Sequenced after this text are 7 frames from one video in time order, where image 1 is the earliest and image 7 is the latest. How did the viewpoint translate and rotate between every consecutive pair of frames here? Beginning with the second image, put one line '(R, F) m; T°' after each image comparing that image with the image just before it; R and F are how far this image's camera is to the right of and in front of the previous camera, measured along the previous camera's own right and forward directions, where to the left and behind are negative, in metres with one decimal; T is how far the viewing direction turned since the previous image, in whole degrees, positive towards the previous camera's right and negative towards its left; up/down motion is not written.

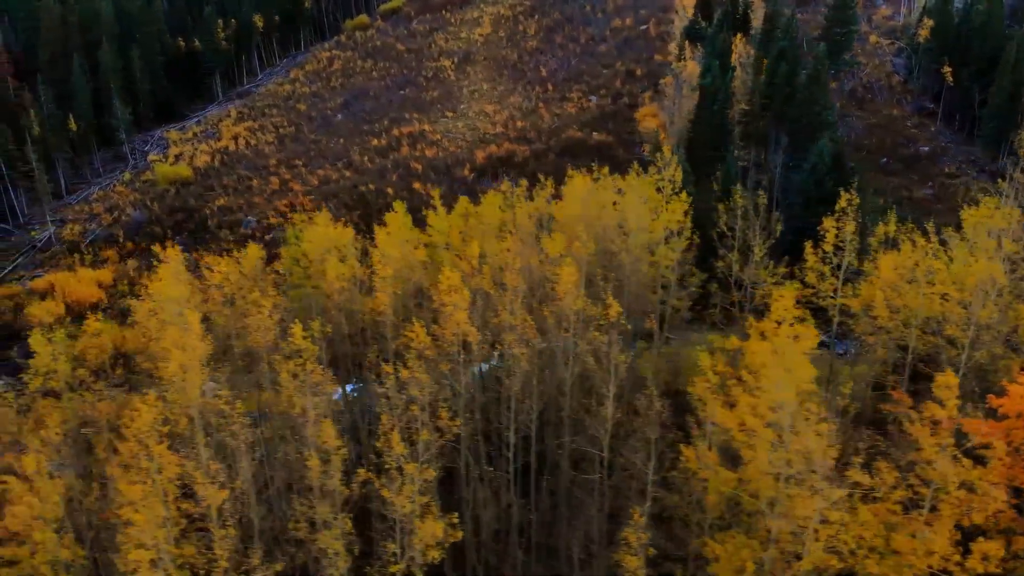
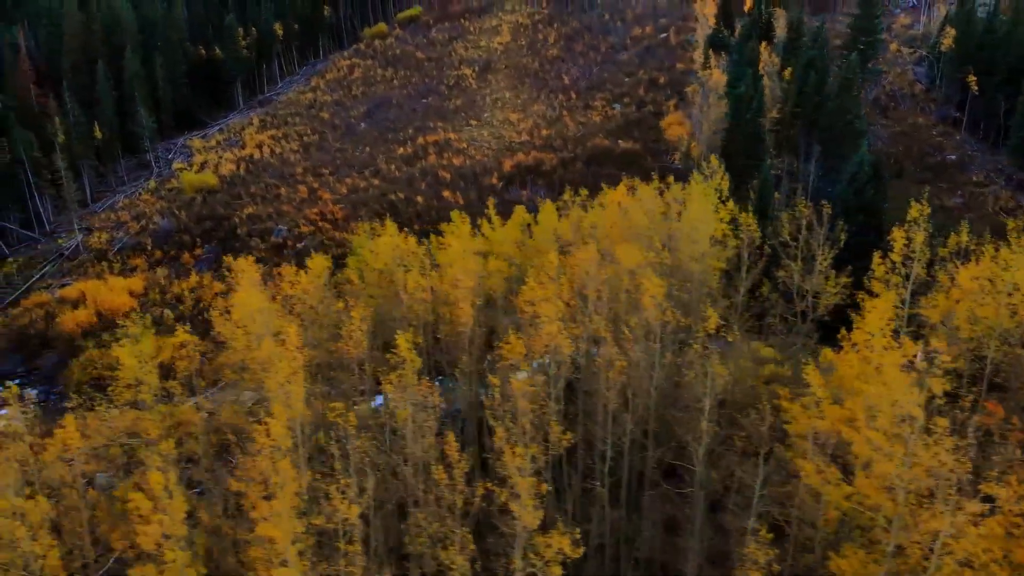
(-1.4, +0.1) m; 0°
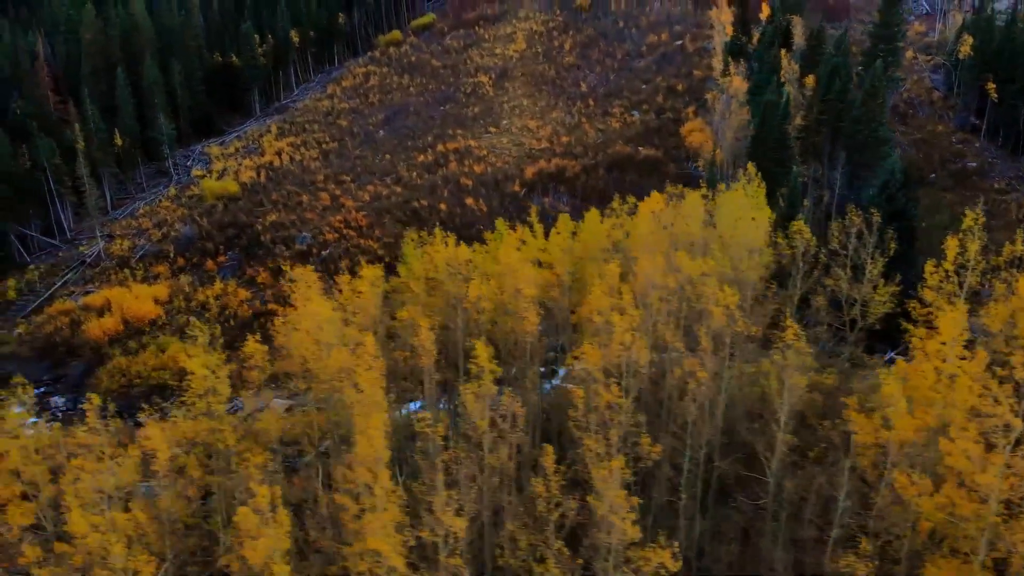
(-1.1, +0.1) m; 0°
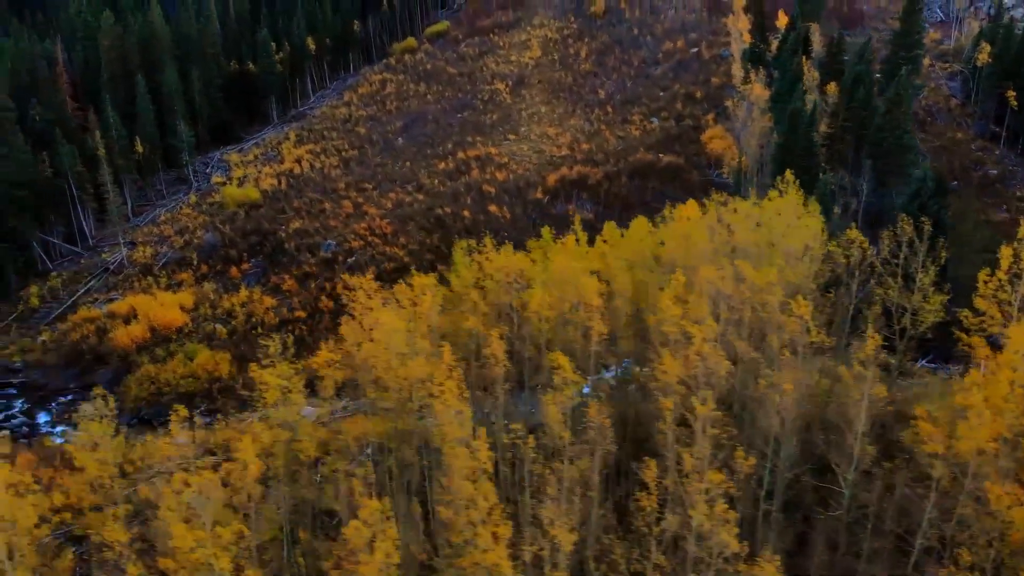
(-1.1, 0.0) m; 0°
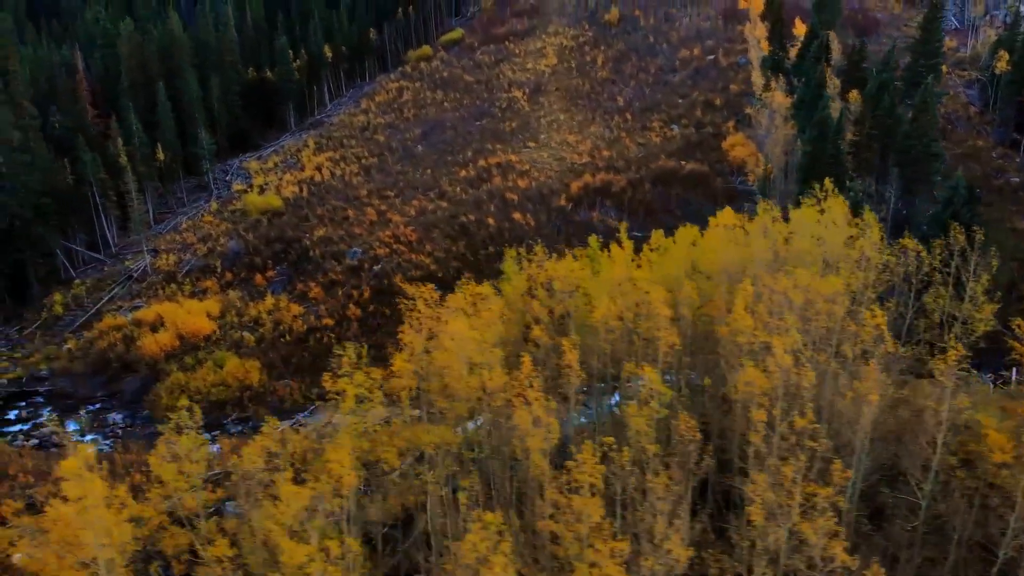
(-1.1, +0.1) m; 0°
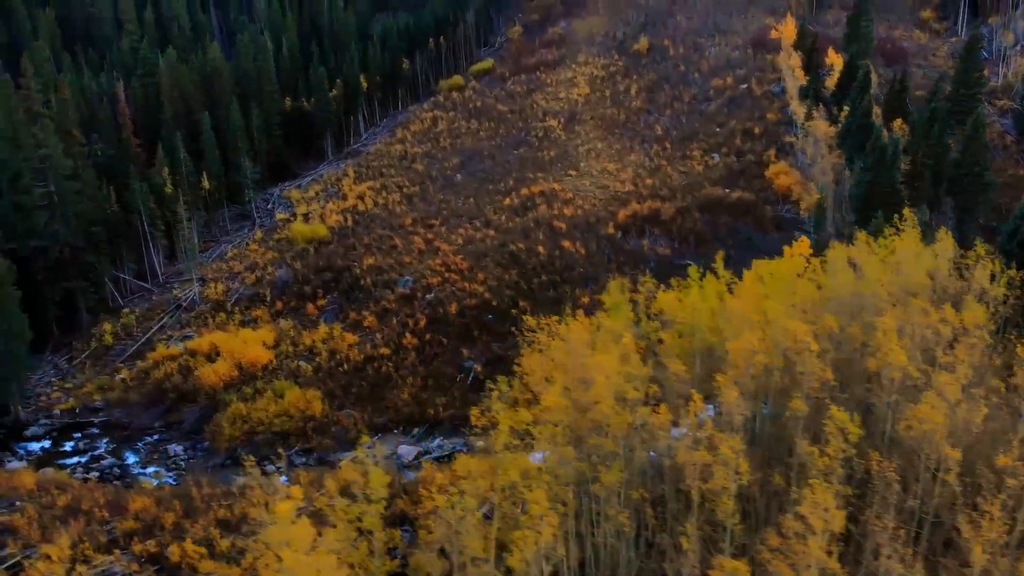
(-2.2, +0.1) m; 0°
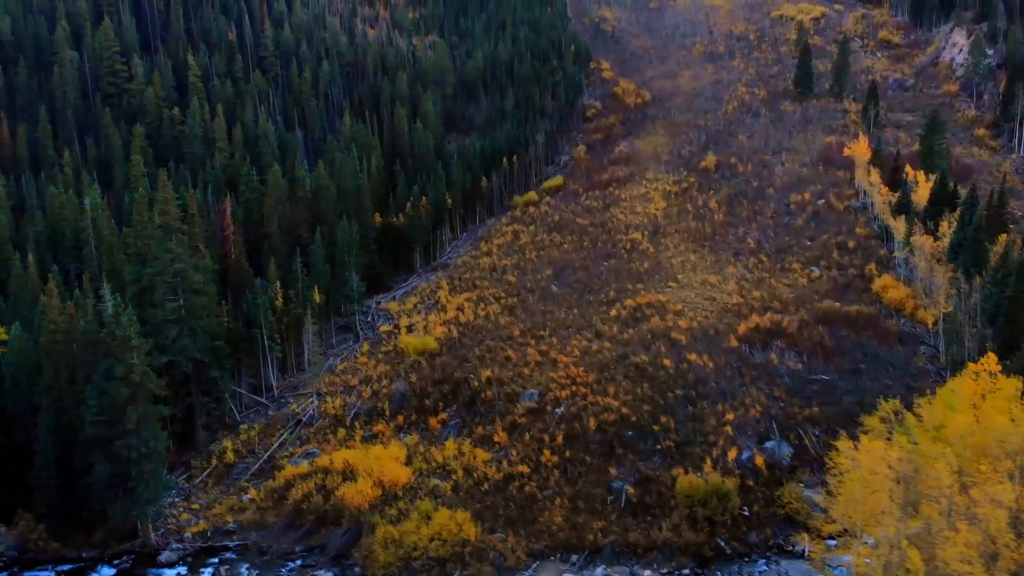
(-5.4, +0.2) m; 0°
